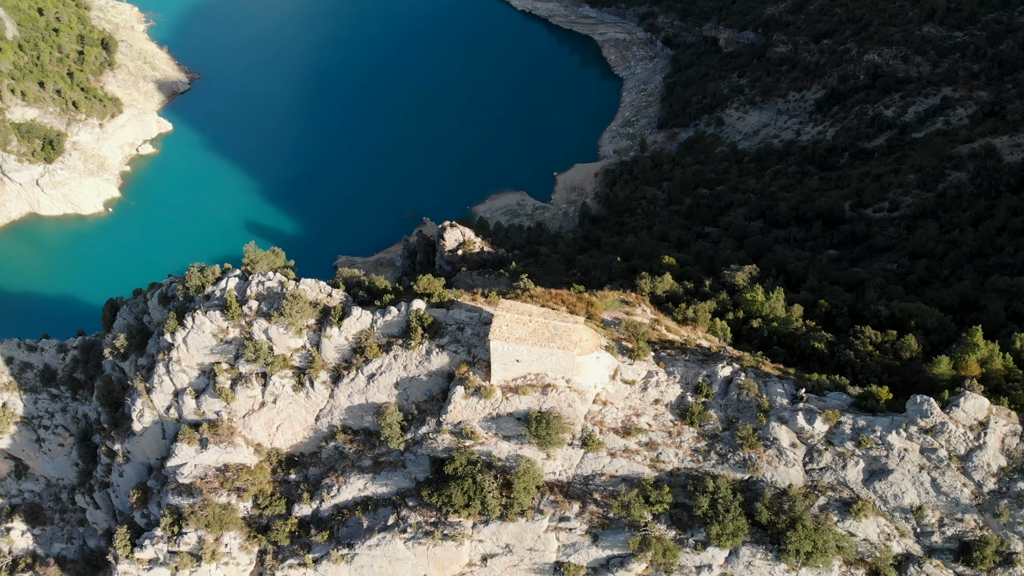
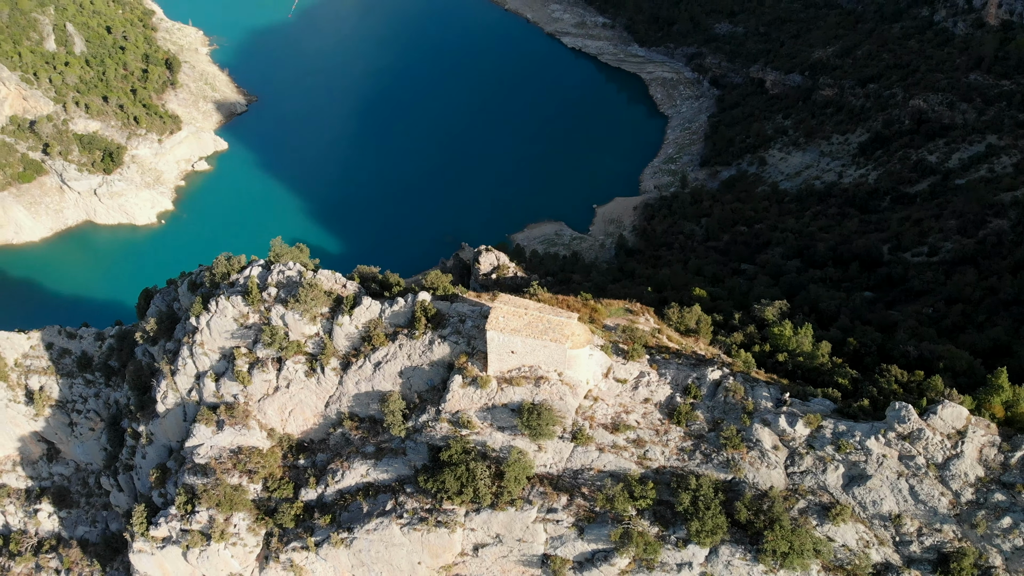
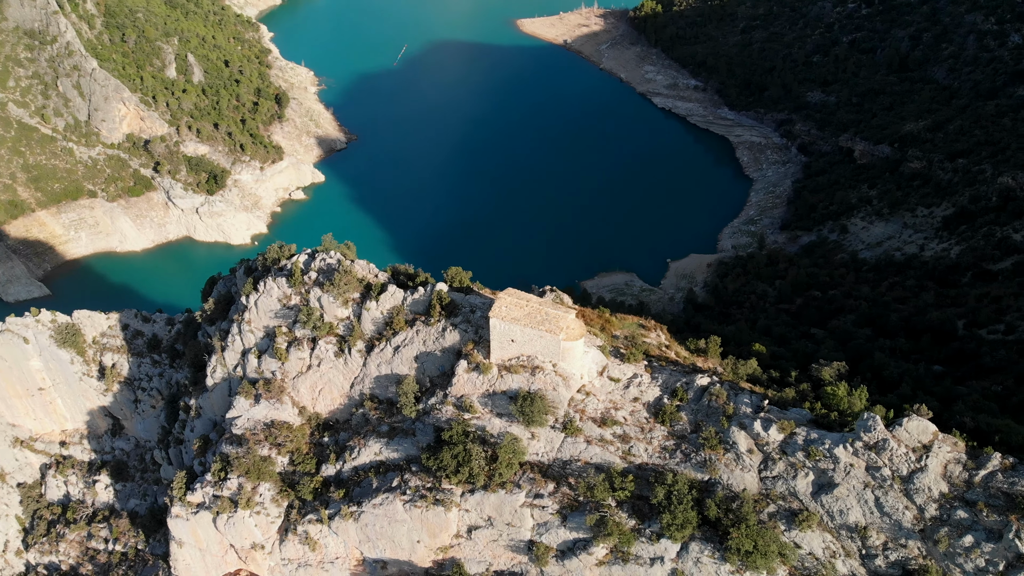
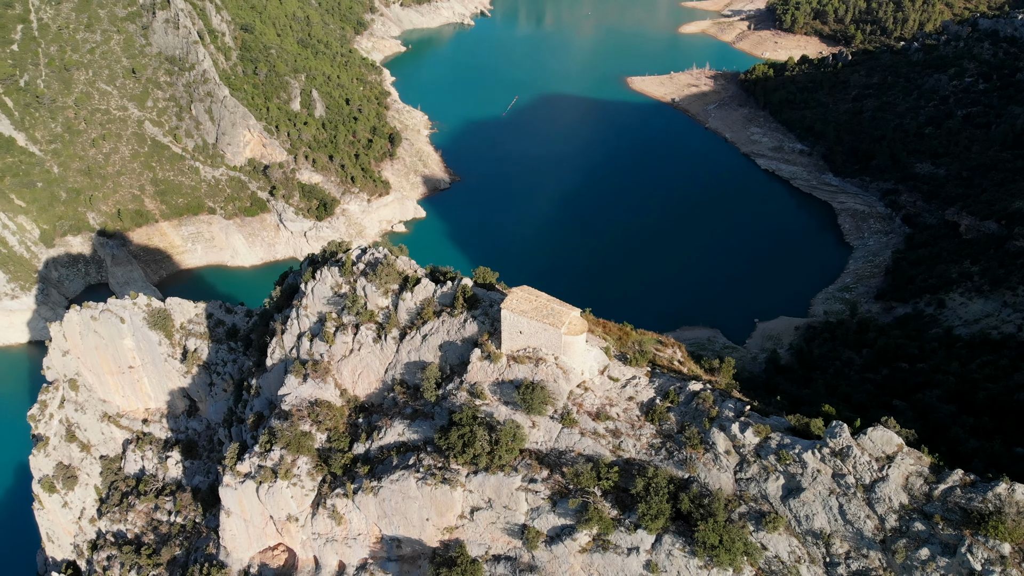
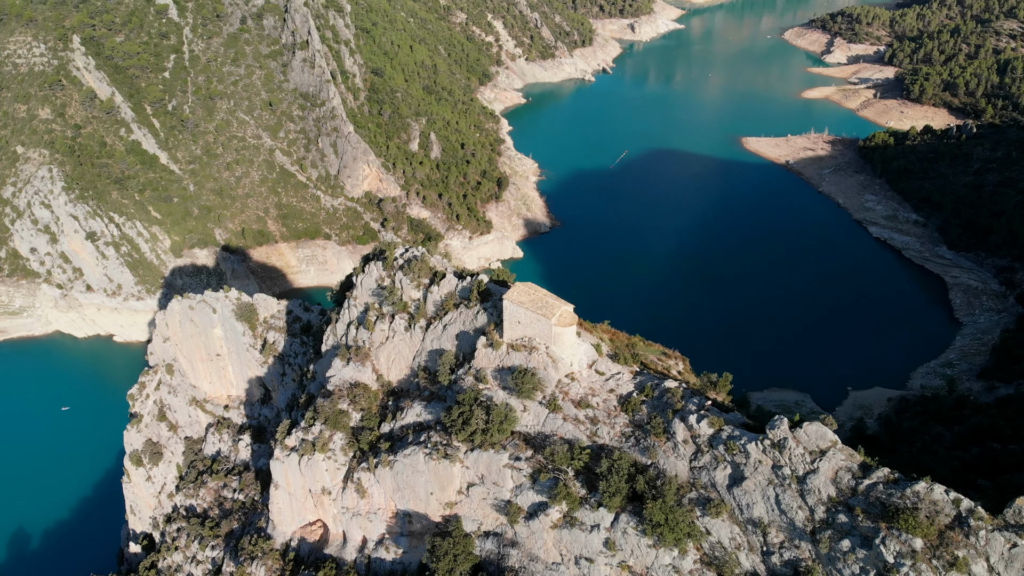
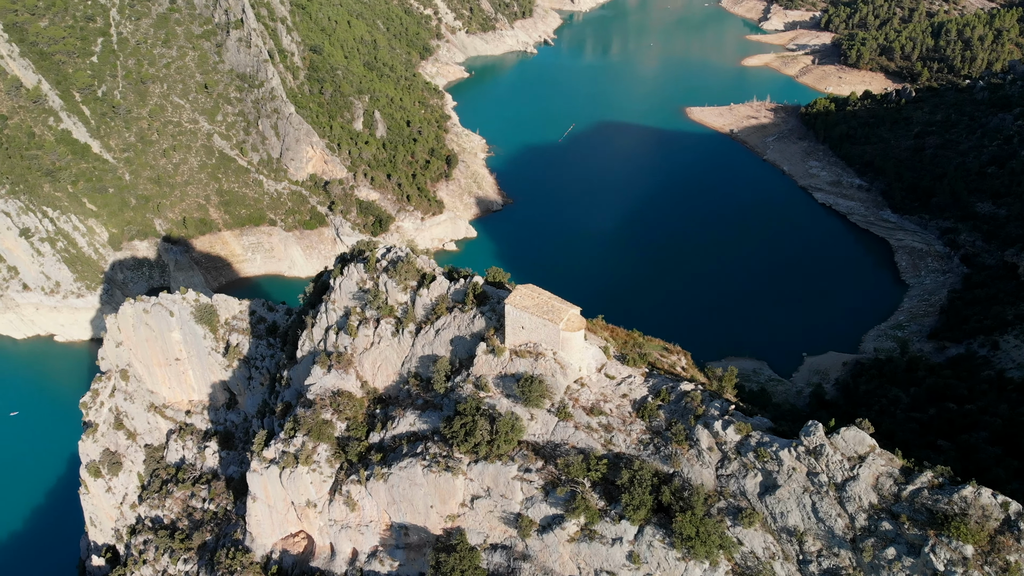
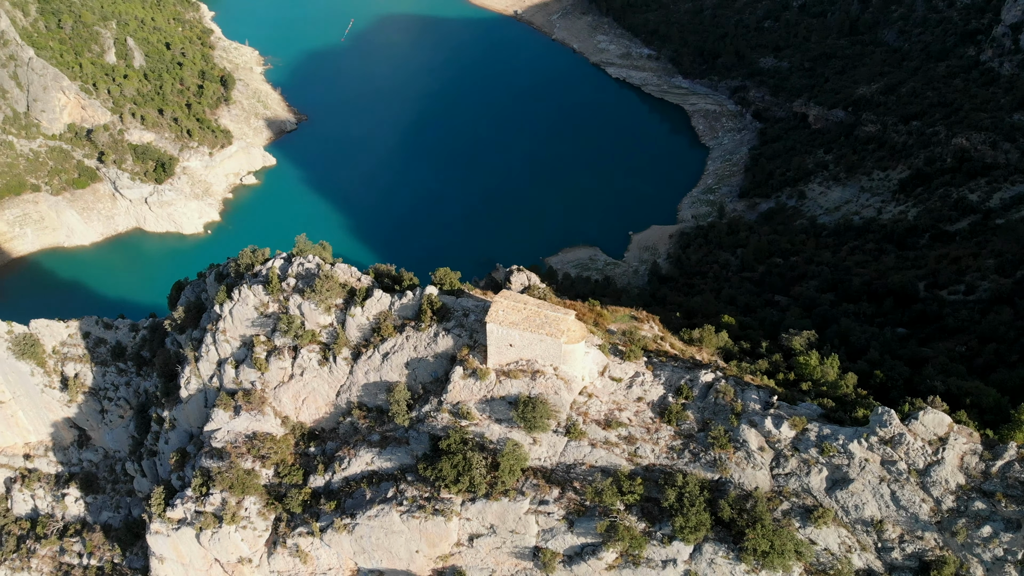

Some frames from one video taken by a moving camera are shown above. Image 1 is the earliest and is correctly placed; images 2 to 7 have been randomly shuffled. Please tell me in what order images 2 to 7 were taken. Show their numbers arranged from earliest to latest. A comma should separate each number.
2, 7, 3, 4, 6, 5
